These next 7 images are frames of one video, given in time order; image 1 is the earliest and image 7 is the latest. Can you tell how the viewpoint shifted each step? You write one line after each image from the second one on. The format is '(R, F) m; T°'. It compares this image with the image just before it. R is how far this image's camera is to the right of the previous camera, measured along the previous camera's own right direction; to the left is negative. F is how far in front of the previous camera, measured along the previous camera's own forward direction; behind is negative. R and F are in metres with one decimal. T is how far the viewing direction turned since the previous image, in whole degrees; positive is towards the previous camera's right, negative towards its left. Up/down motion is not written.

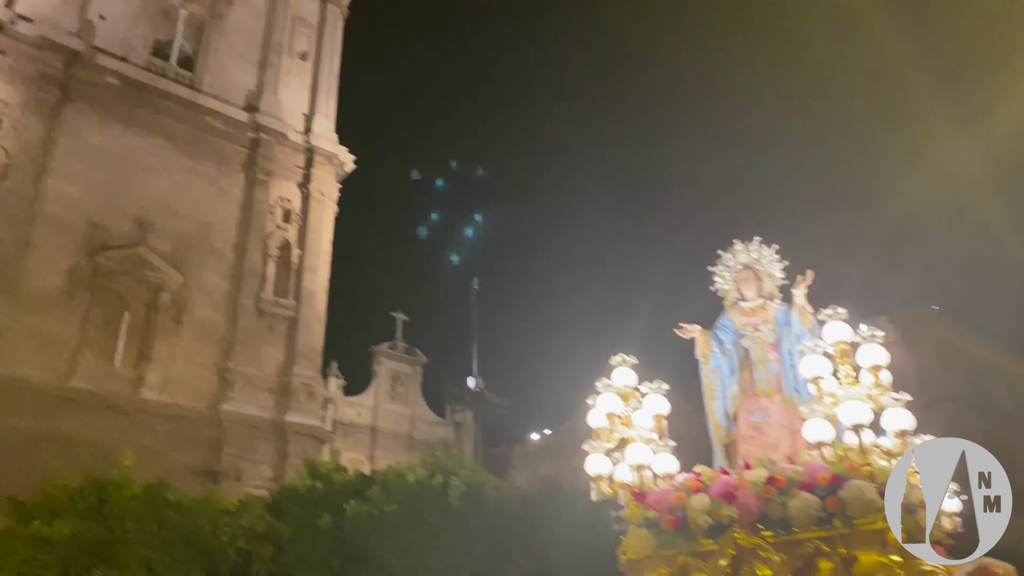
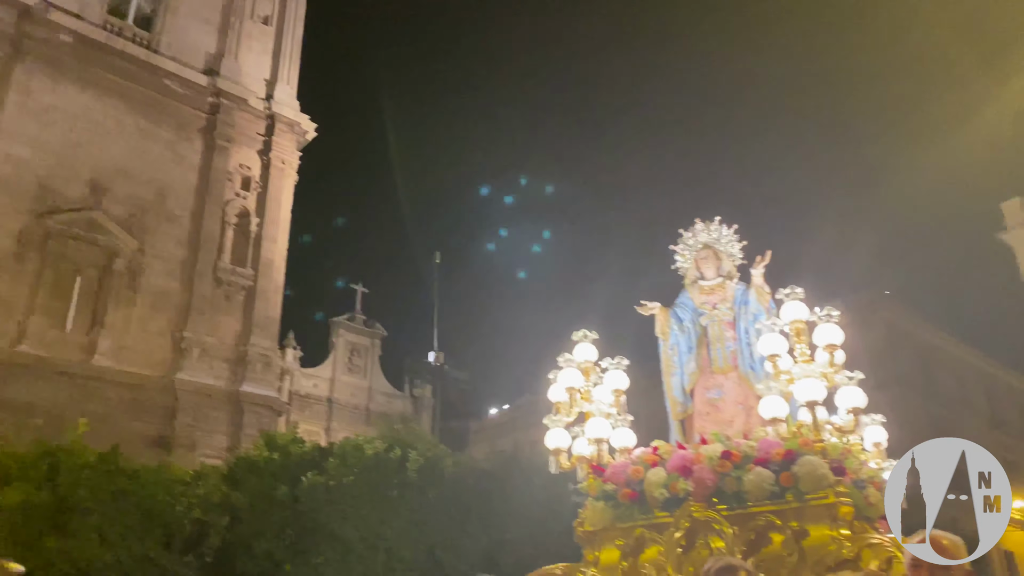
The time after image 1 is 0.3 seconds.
(-0.1, -0.1) m; +3°
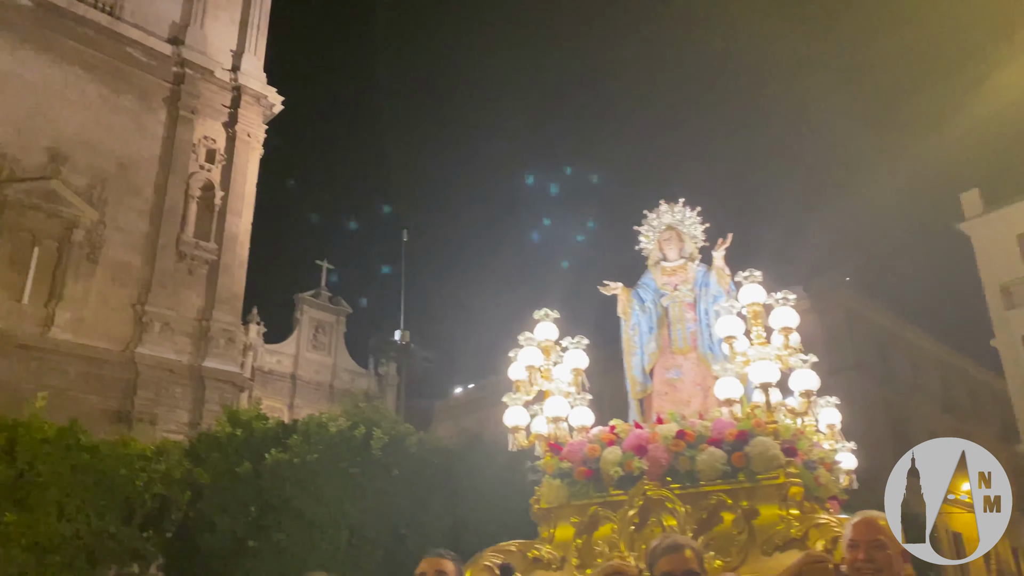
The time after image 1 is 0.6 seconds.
(0.0, -0.2) m; +2°
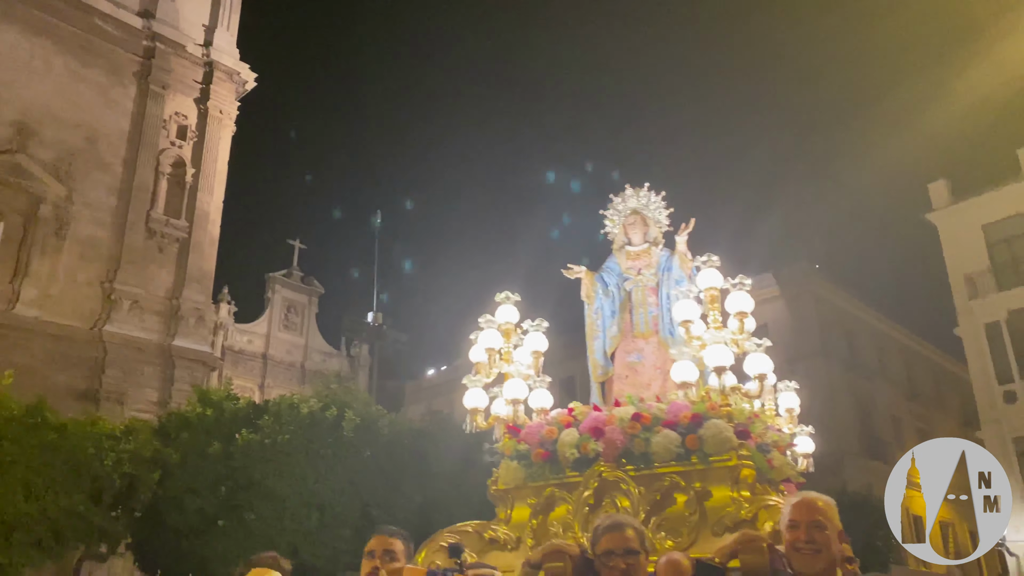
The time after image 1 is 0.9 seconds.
(0.0, -0.1) m; +2°
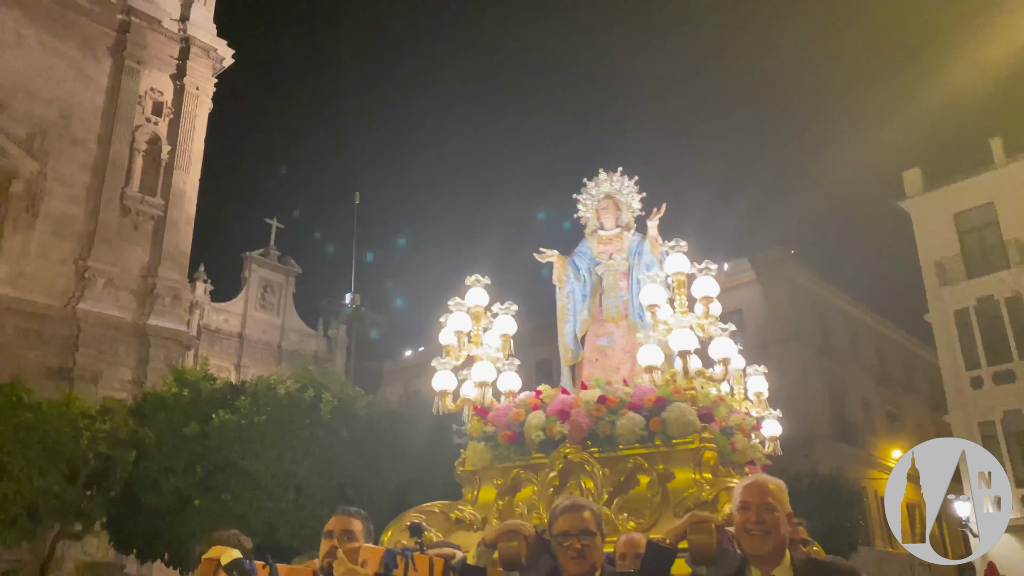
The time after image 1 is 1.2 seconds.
(+0.1, -0.2) m; +2°
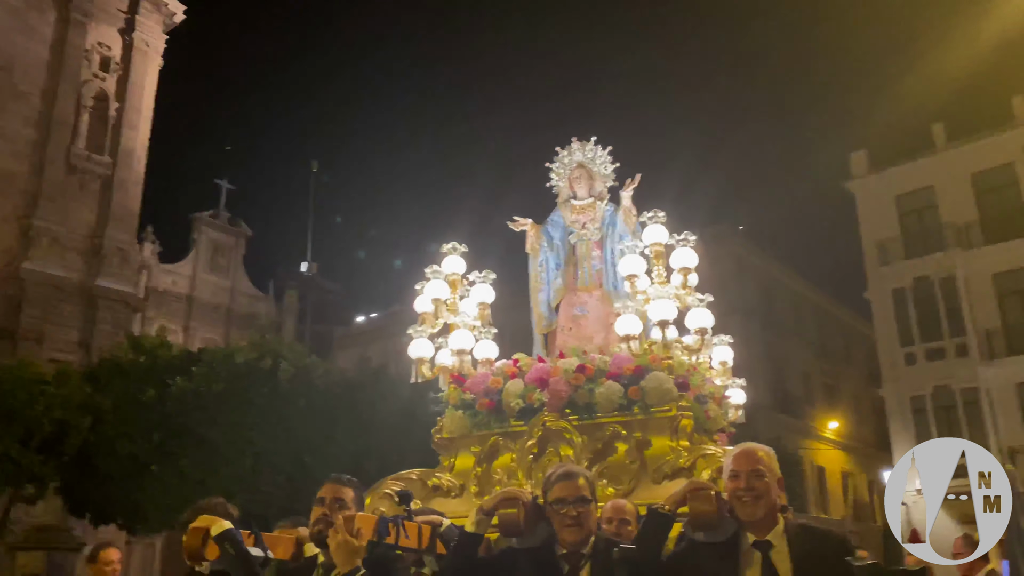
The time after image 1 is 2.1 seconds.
(-0.5, -0.7) m; +4°
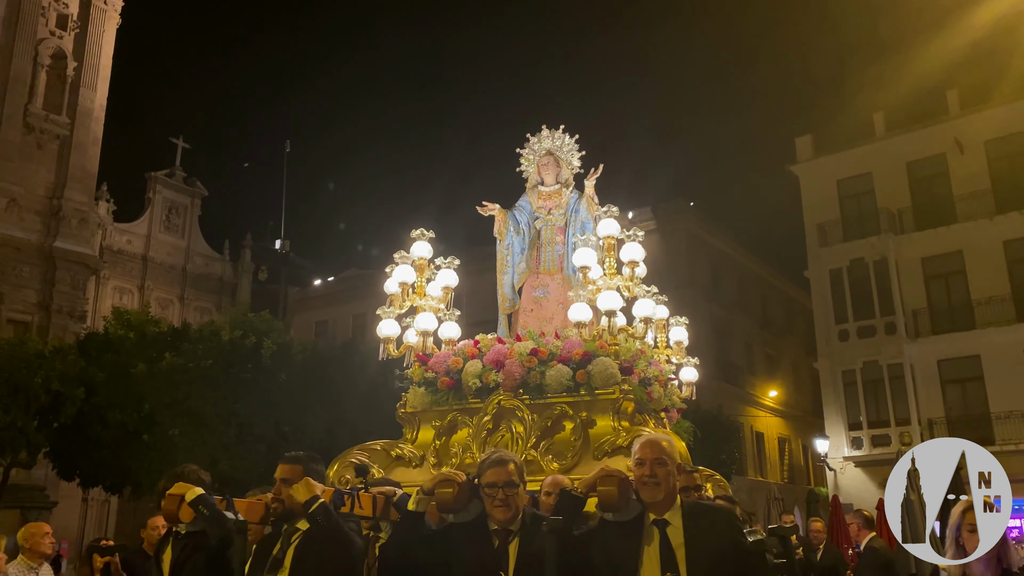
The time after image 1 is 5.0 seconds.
(-0.3, -2.6) m; +3°
